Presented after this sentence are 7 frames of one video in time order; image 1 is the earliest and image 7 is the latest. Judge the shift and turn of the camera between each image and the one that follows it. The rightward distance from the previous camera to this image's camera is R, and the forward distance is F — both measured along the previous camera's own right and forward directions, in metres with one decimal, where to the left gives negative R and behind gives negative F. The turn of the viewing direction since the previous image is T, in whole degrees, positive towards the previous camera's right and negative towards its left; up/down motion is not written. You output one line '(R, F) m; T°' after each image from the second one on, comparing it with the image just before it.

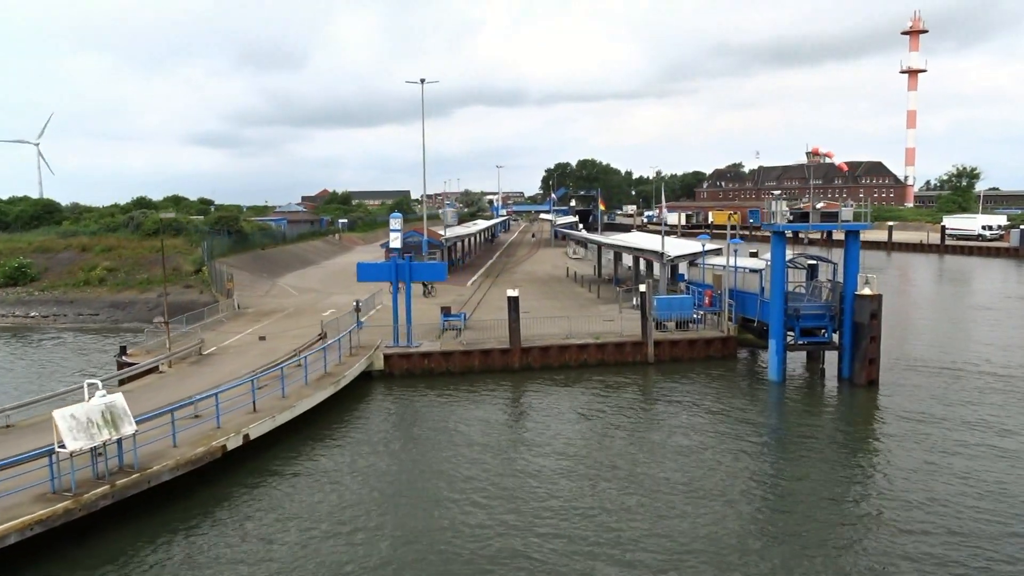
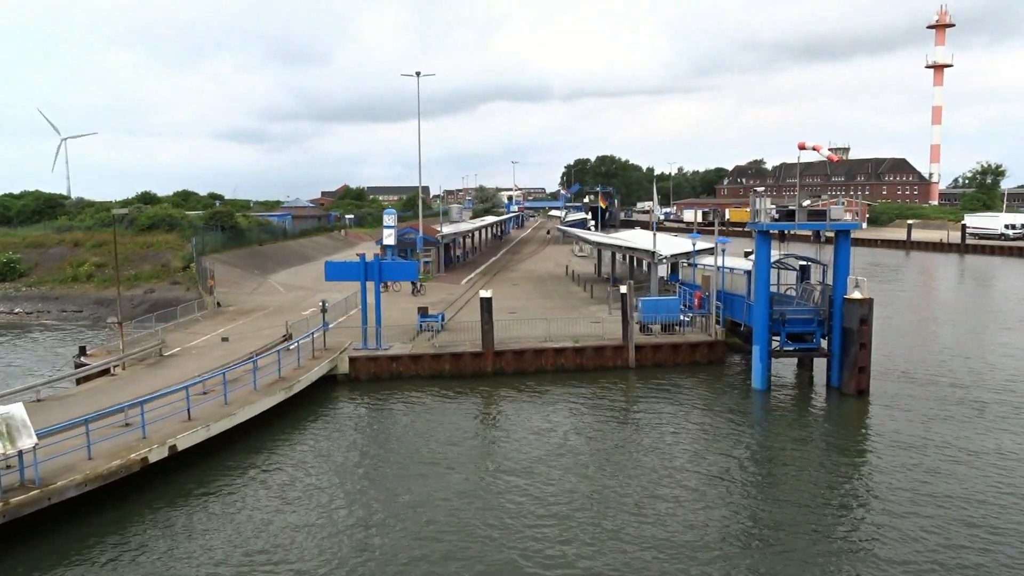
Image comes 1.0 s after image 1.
(+1.4, +1.0) m; -2°
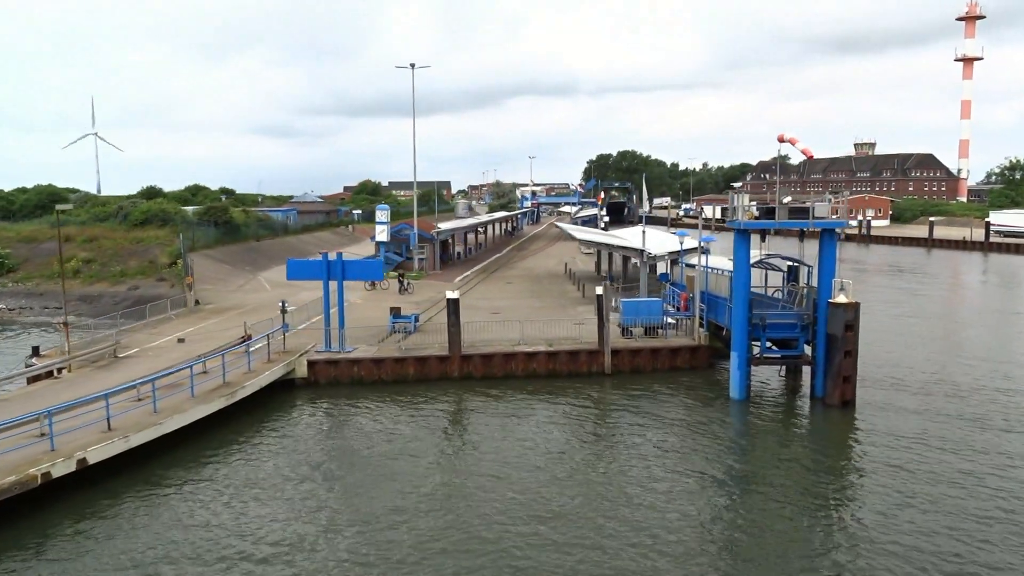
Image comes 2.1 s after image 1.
(+1.5, +1.1) m; -2°
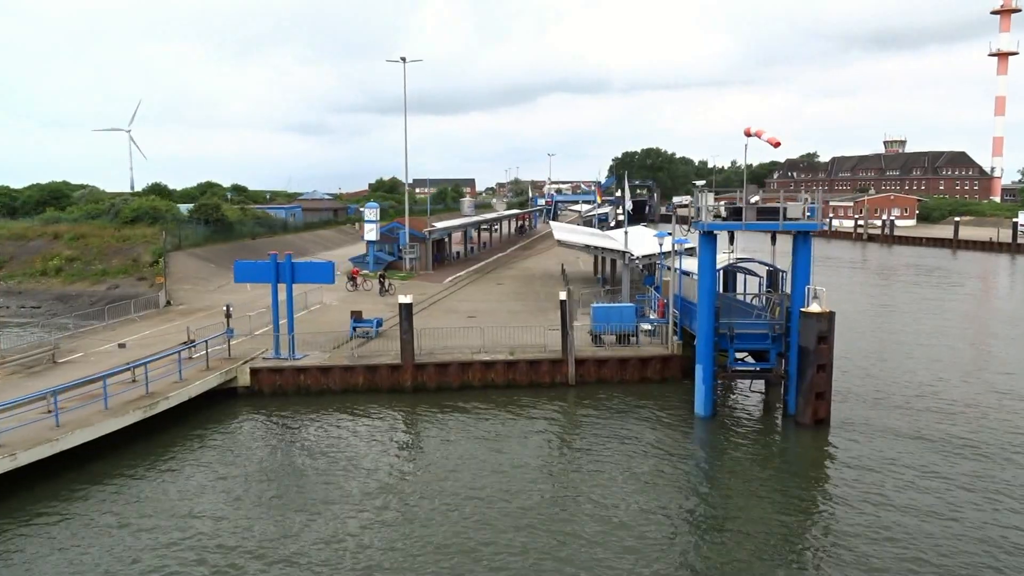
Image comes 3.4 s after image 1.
(+1.8, +1.3) m; -2°
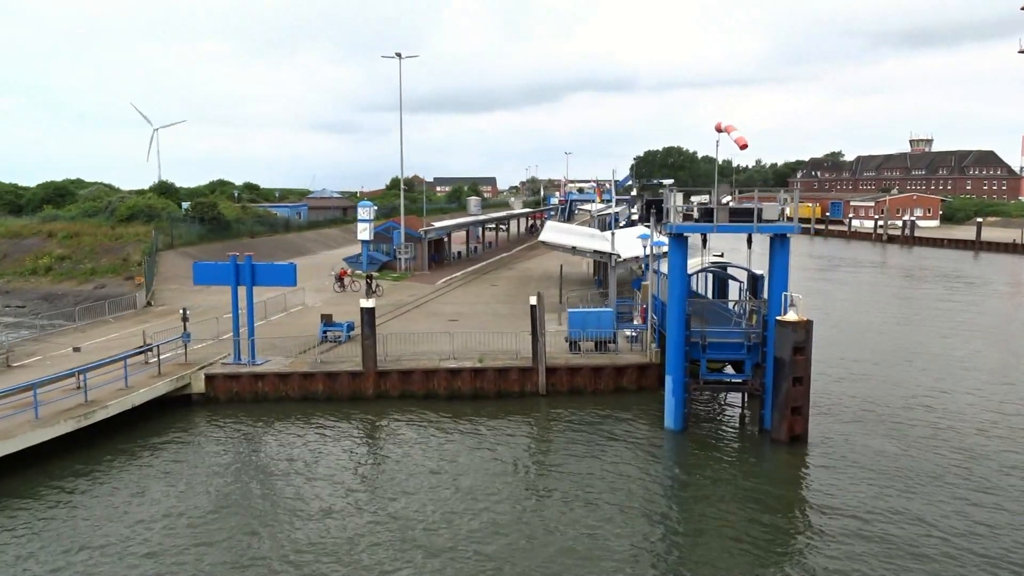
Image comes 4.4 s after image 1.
(+1.4, +0.9) m; -2°
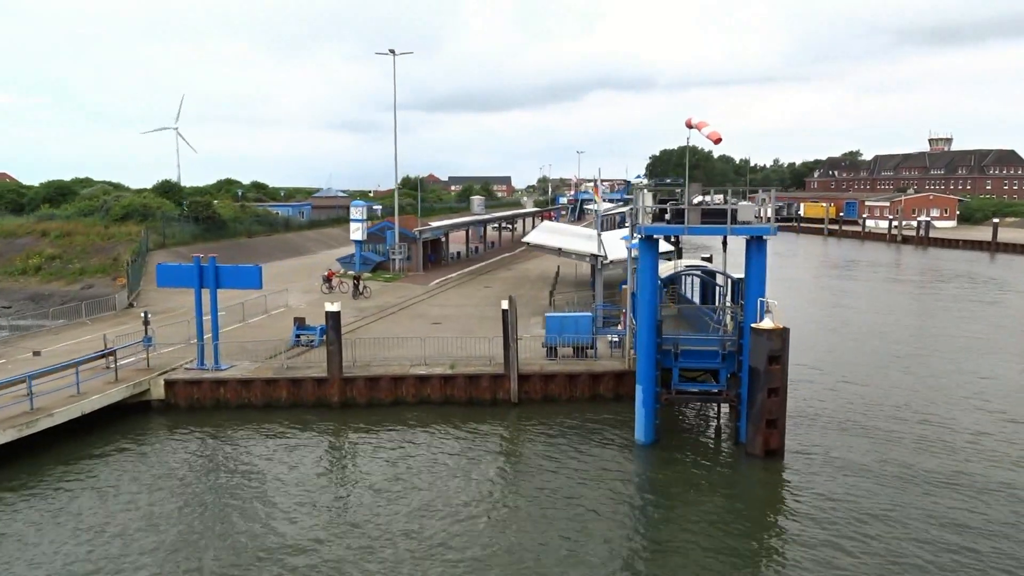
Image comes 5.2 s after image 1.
(+1.1, +0.7) m; -1°
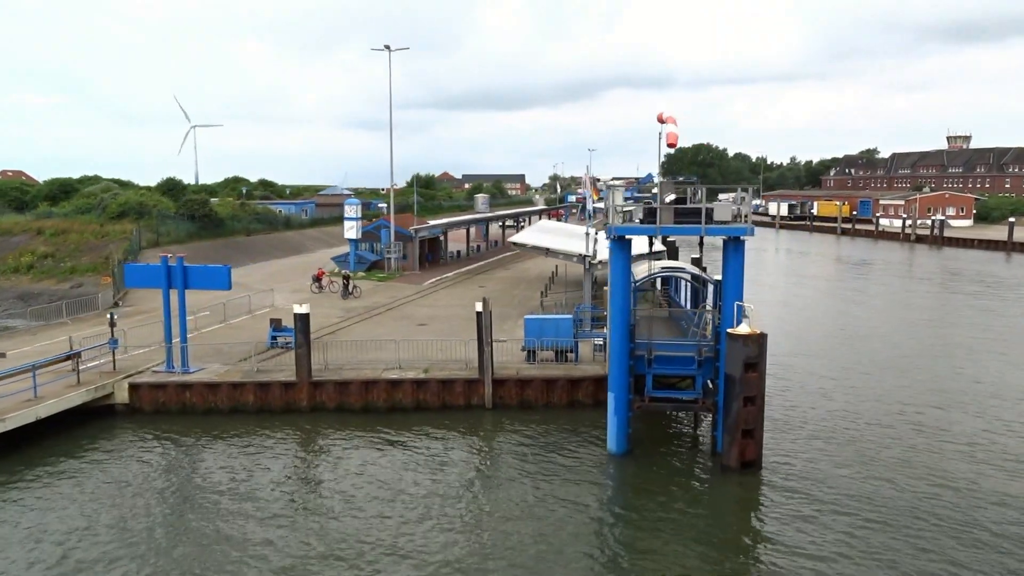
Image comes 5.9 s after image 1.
(+0.9, +0.6) m; -1°
